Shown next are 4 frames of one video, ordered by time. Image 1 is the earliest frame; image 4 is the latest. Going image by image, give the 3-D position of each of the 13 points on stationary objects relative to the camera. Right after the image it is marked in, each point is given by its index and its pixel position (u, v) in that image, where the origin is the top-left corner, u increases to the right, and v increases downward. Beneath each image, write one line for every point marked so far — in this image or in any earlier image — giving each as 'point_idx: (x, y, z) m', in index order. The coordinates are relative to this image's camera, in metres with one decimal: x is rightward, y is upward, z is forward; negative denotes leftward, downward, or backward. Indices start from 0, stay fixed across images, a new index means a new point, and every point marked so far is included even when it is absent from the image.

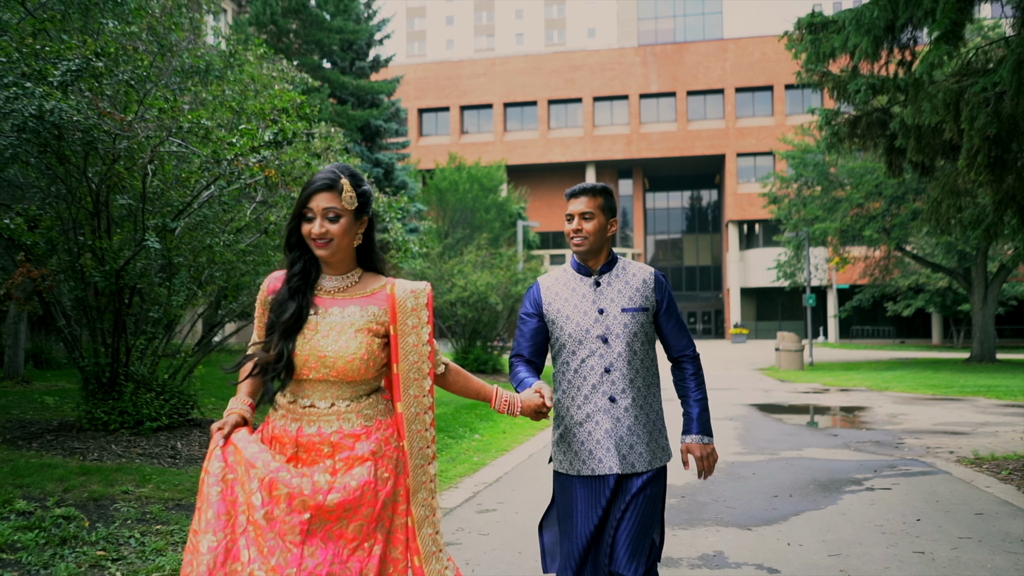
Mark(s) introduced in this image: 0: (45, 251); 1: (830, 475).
0: (-4.5, +0.4, +8.0) m
1: (+3.6, -2.1, +9.4) m
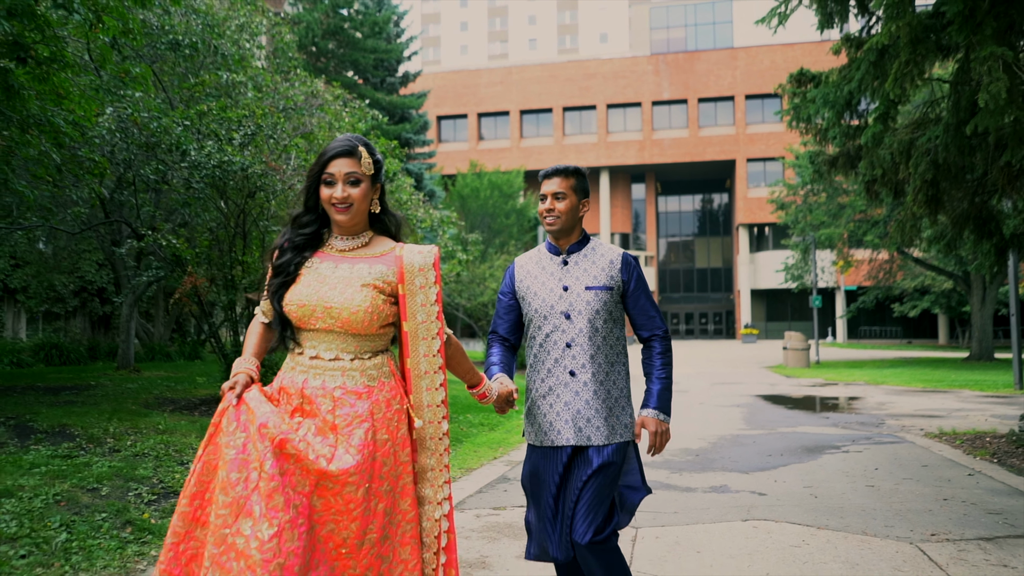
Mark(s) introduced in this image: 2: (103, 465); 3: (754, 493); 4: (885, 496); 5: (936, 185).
0: (-3.9, +0.3, +10.3) m
1: (+4.3, -2.2, +11.5) m
2: (-3.4, -1.5, +6.8) m
3: (+2.3, -1.9, +7.8) m
4: (+3.5, -1.9, +7.7) m
5: (+4.8, +1.2, +9.2) m
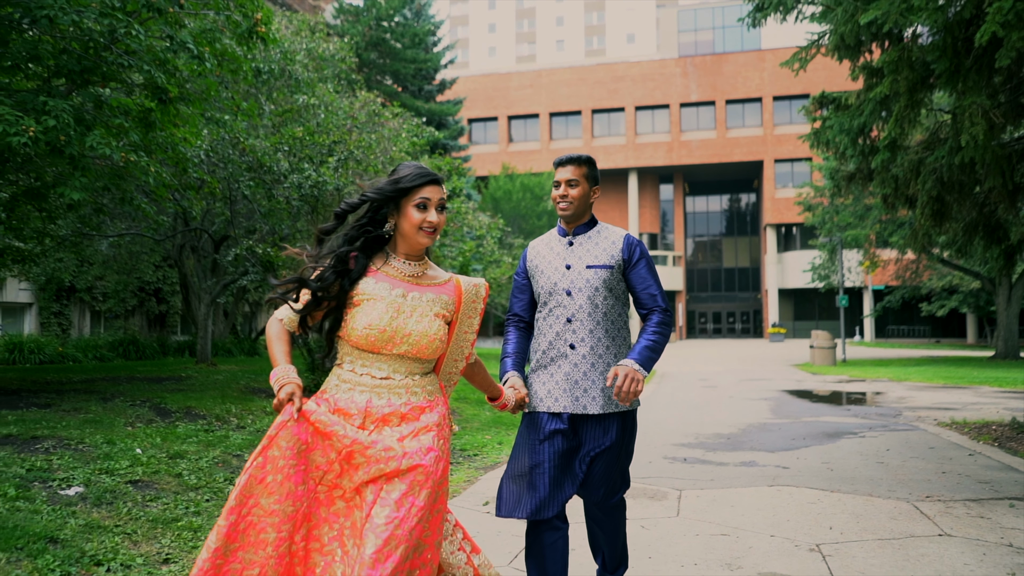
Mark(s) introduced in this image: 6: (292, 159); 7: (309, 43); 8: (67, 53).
0: (-3.1, +0.3, +11.8) m
1: (+5.1, -2.2, +12.8) m
2: (-2.8, -1.5, +8.3) m
3: (+2.9, -2.0, +9.0) m
4: (+4.1, -2.0, +8.9) m
5: (+5.5, +1.1, +10.4) m
6: (-3.2, +1.9, +12.0) m
7: (-4.4, +5.3, +18.1) m
8: (-4.8, +2.5, +8.7) m
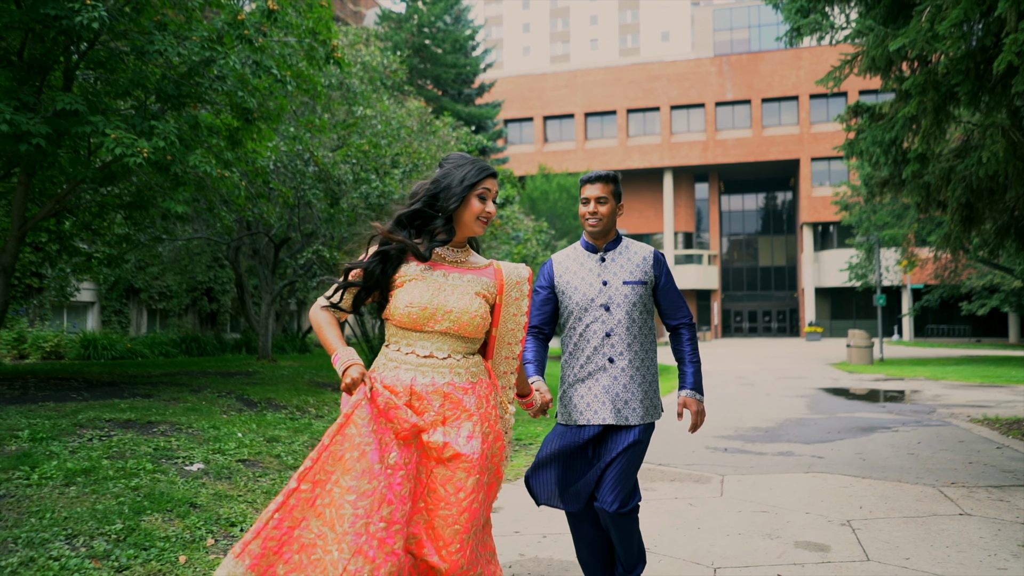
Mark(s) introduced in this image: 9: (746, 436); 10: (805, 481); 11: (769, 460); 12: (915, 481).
0: (-2.4, +0.3, +12.7) m
1: (+5.9, -2.2, +13.3) m
2: (-2.2, -1.5, +9.2) m
3: (+3.6, -2.0, +9.7) m
4: (+4.8, -2.0, +9.5) m
5: (+6.2, +1.1, +11.0) m
6: (-2.5, +1.9, +12.9) m
7: (-3.4, +5.3, +19.0) m
8: (-4.1, +2.5, +9.7) m
9: (+3.3, -2.1, +11.4) m
10: (+2.9, -1.9, +8.1) m
11: (+3.0, -2.0, +9.4) m
12: (+4.0, -1.9, +8.1) m
